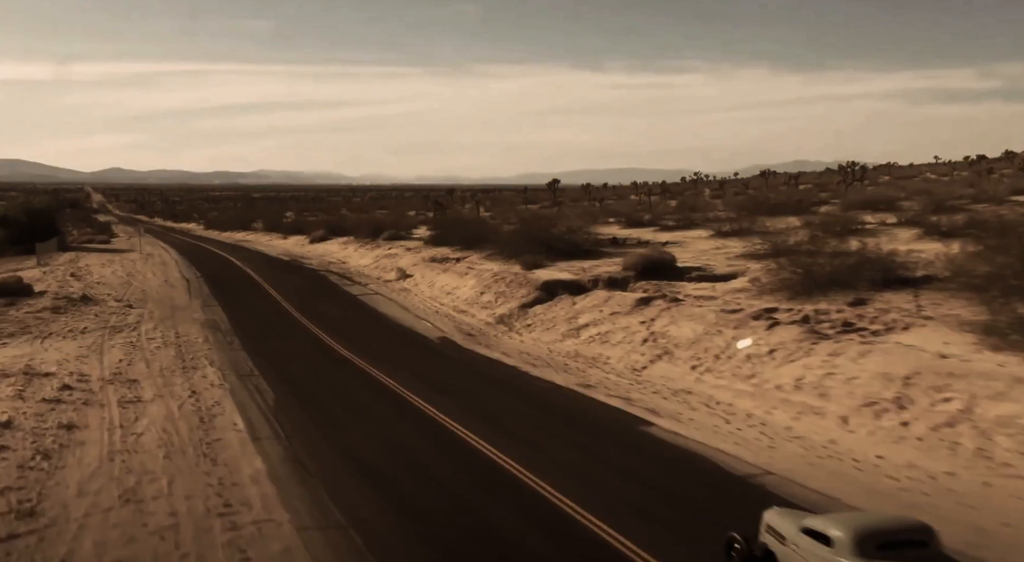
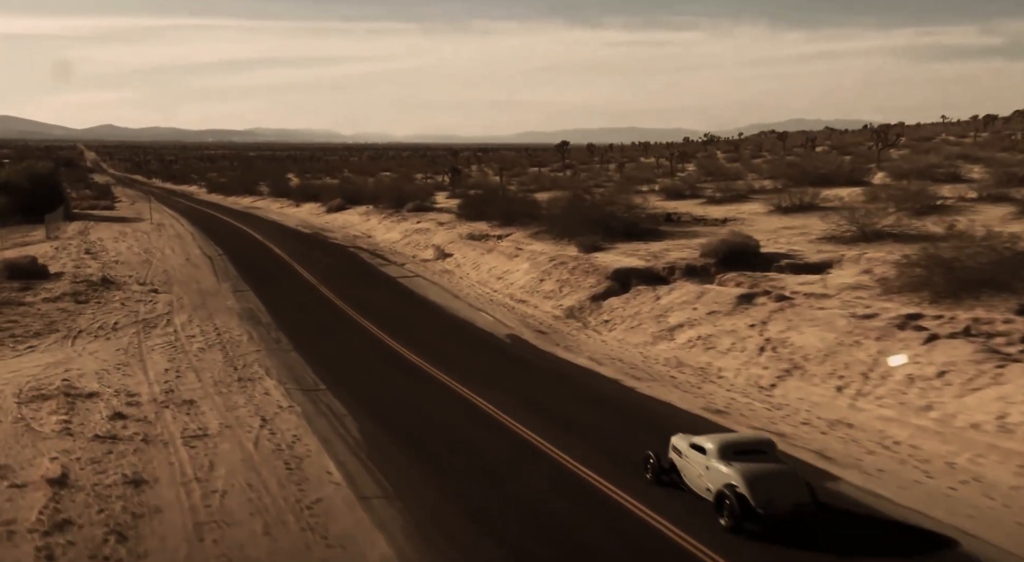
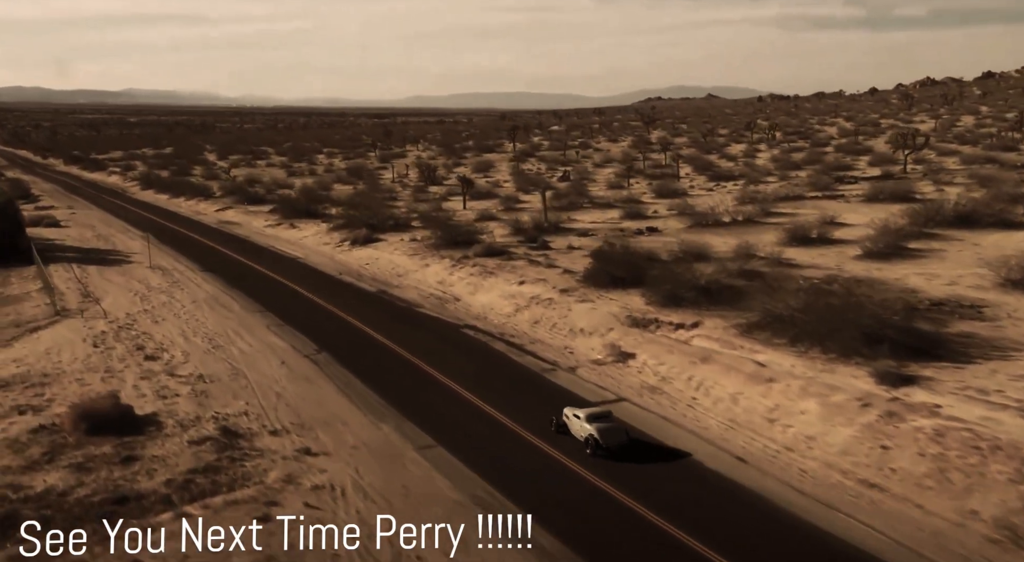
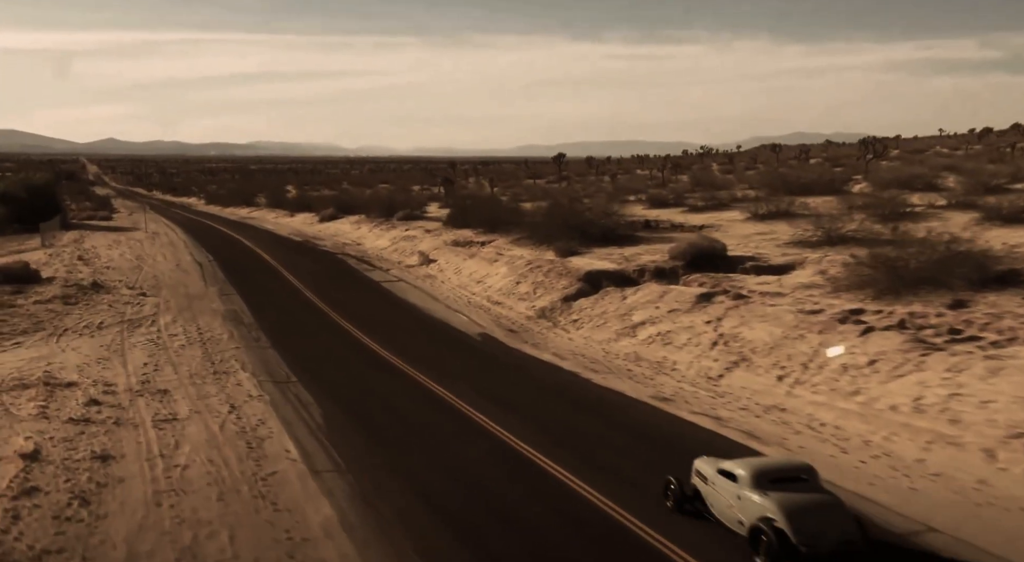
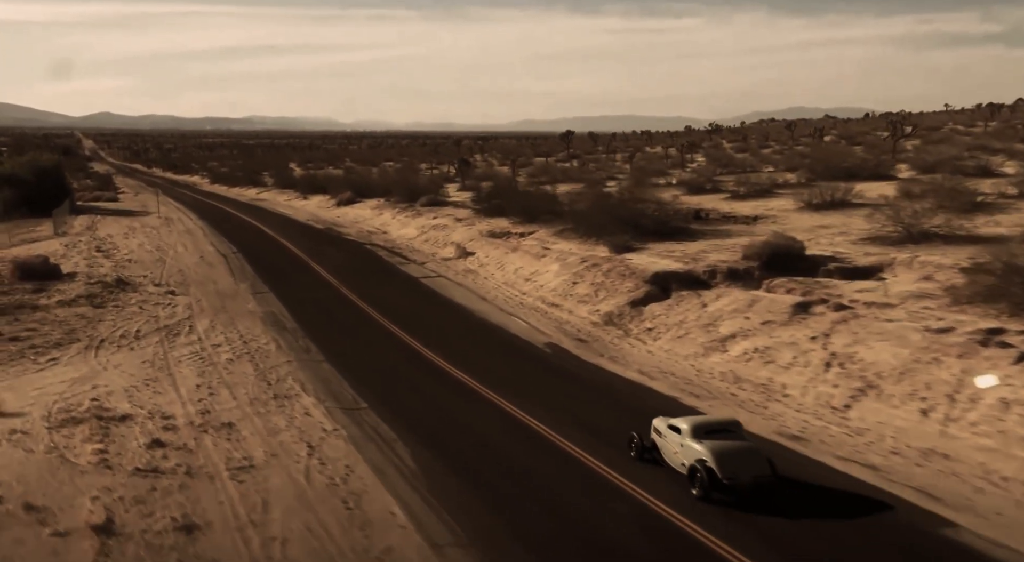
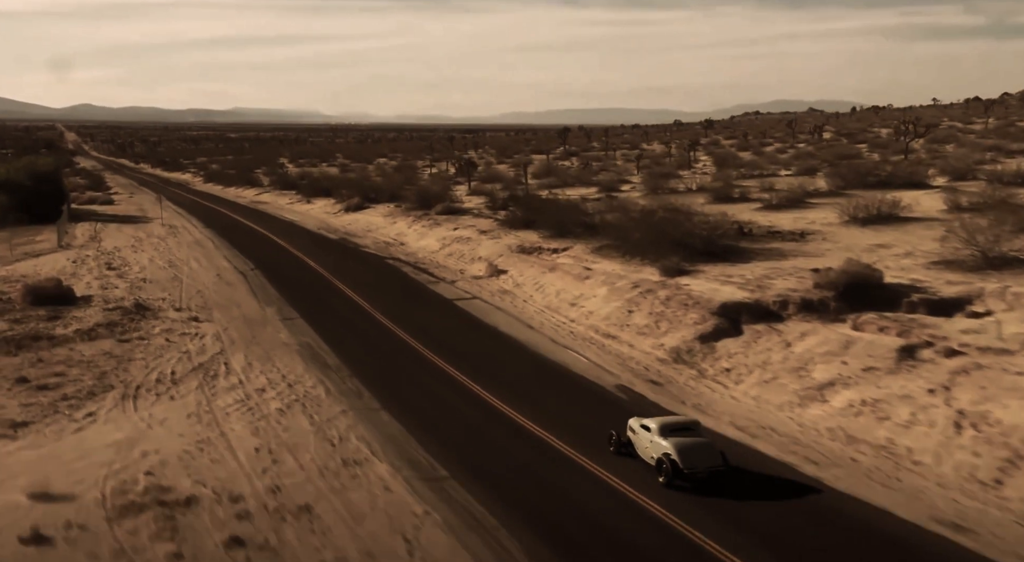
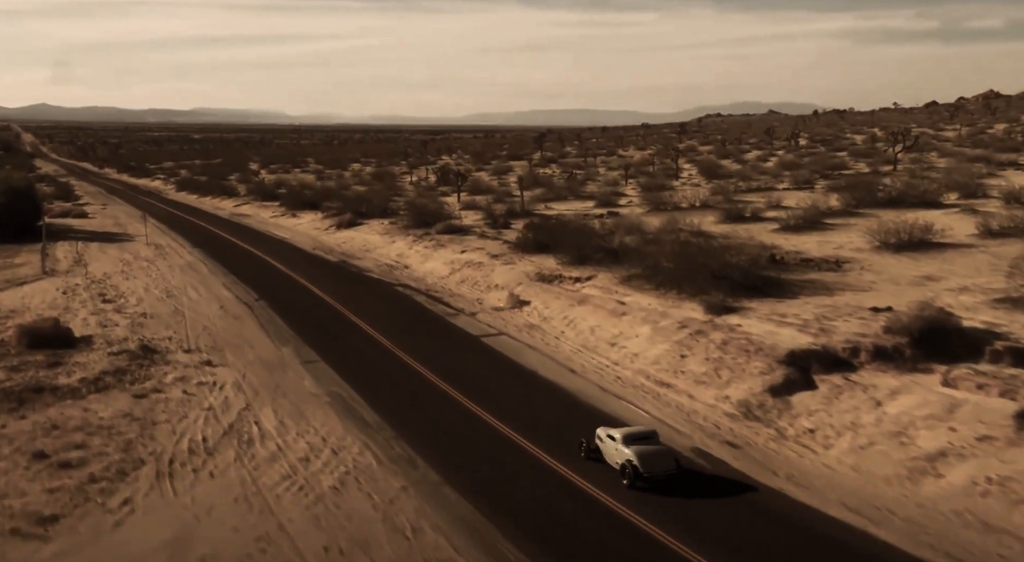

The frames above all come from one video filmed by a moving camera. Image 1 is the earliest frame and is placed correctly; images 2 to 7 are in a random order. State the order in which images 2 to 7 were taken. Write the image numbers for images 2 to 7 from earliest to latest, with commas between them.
4, 2, 5, 6, 7, 3
